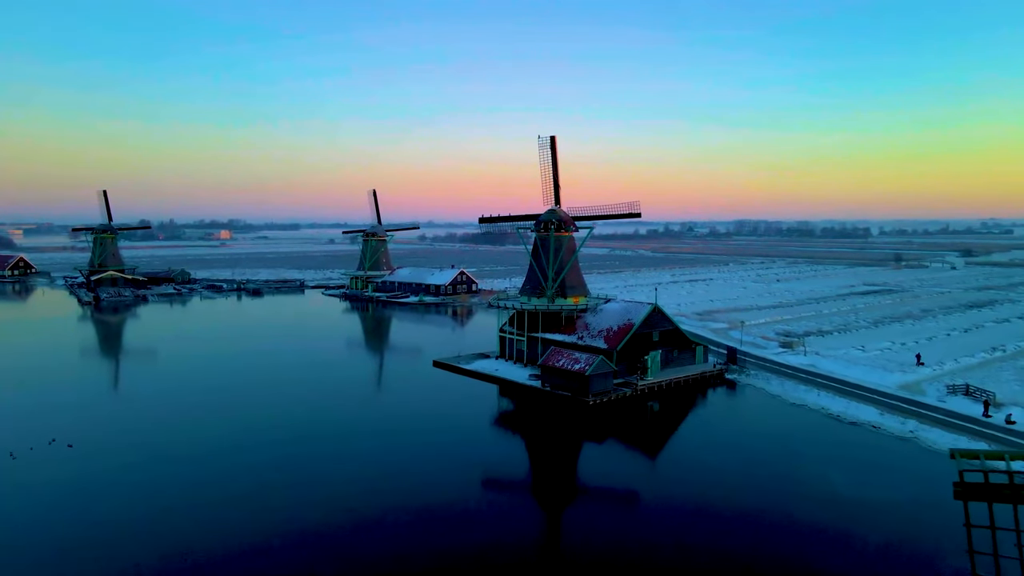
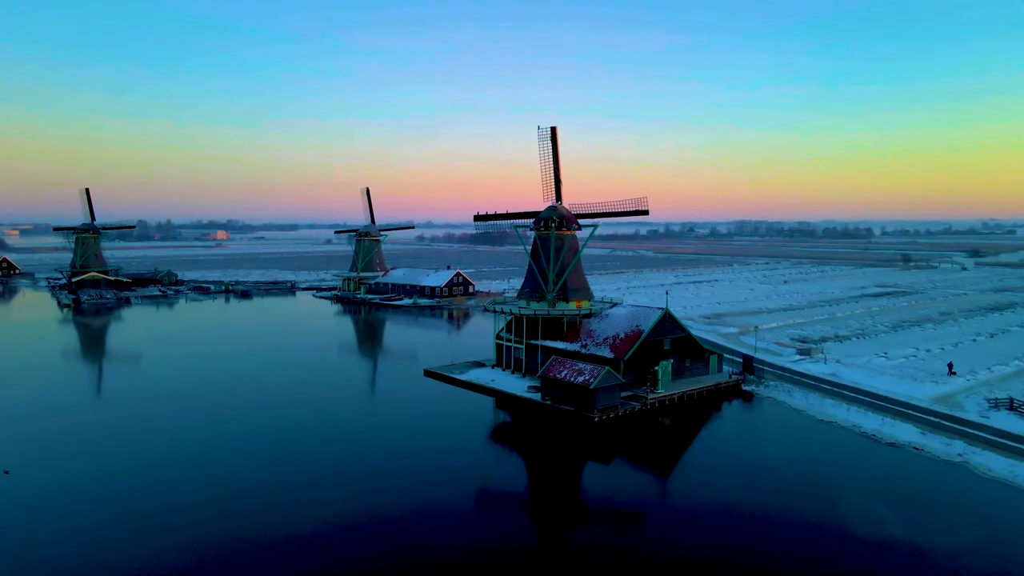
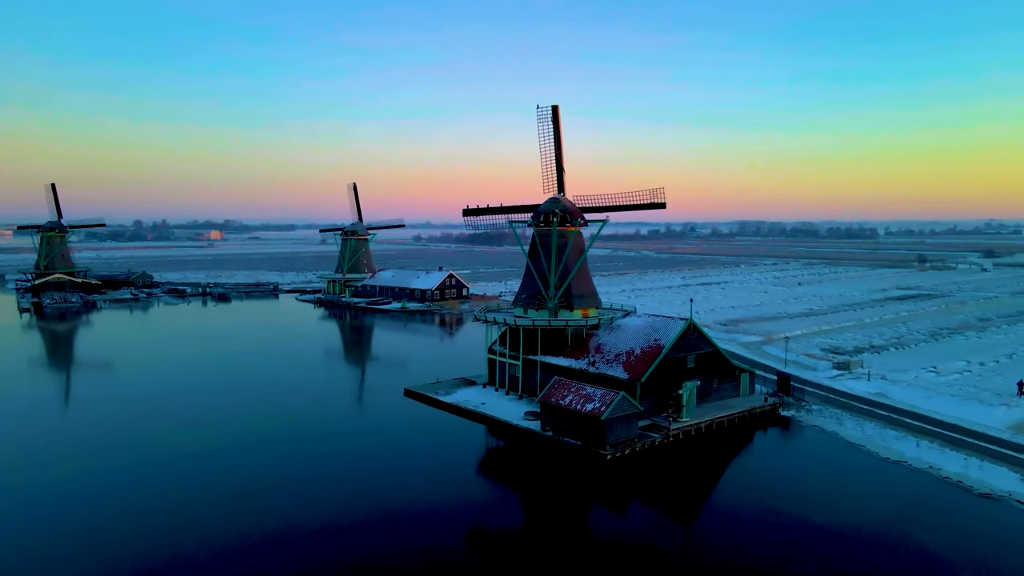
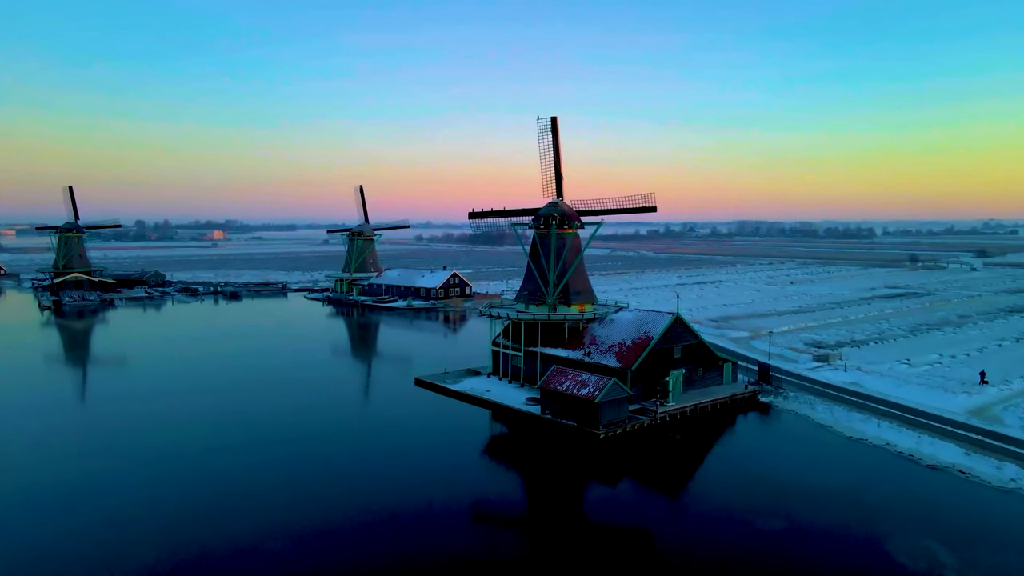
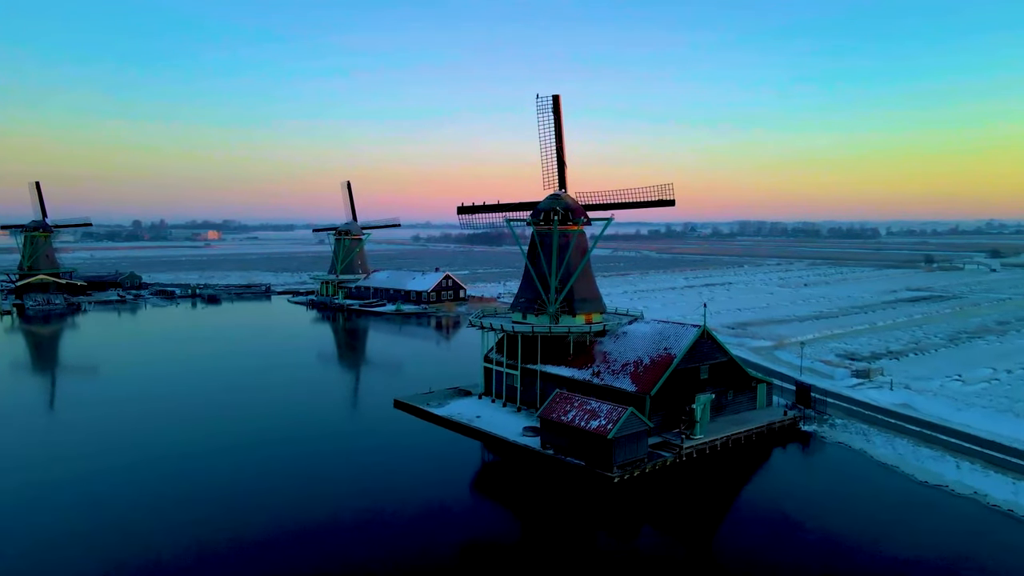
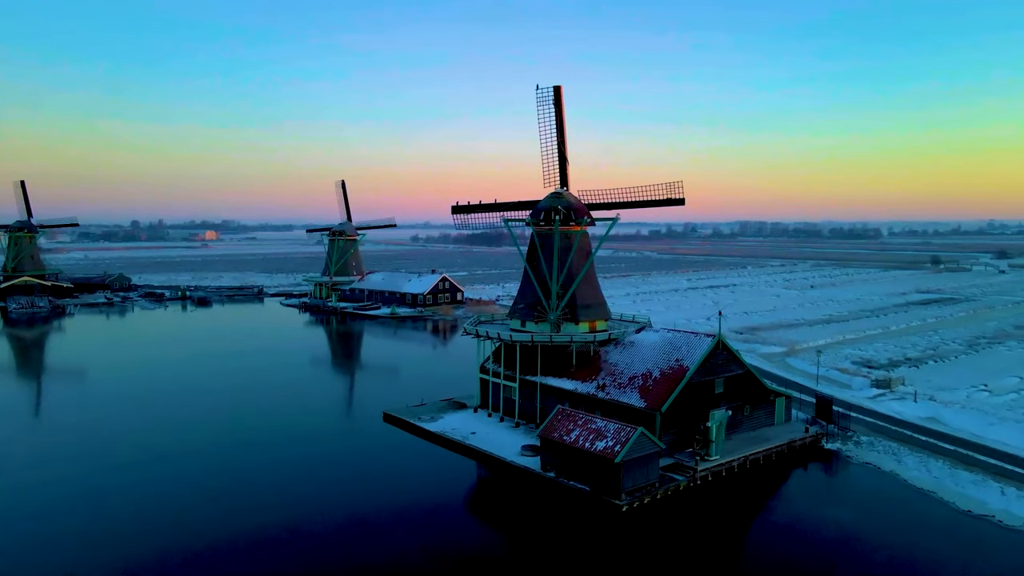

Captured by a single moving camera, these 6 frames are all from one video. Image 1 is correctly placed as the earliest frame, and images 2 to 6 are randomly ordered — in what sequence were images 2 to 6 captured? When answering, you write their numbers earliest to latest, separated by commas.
2, 4, 3, 5, 6
